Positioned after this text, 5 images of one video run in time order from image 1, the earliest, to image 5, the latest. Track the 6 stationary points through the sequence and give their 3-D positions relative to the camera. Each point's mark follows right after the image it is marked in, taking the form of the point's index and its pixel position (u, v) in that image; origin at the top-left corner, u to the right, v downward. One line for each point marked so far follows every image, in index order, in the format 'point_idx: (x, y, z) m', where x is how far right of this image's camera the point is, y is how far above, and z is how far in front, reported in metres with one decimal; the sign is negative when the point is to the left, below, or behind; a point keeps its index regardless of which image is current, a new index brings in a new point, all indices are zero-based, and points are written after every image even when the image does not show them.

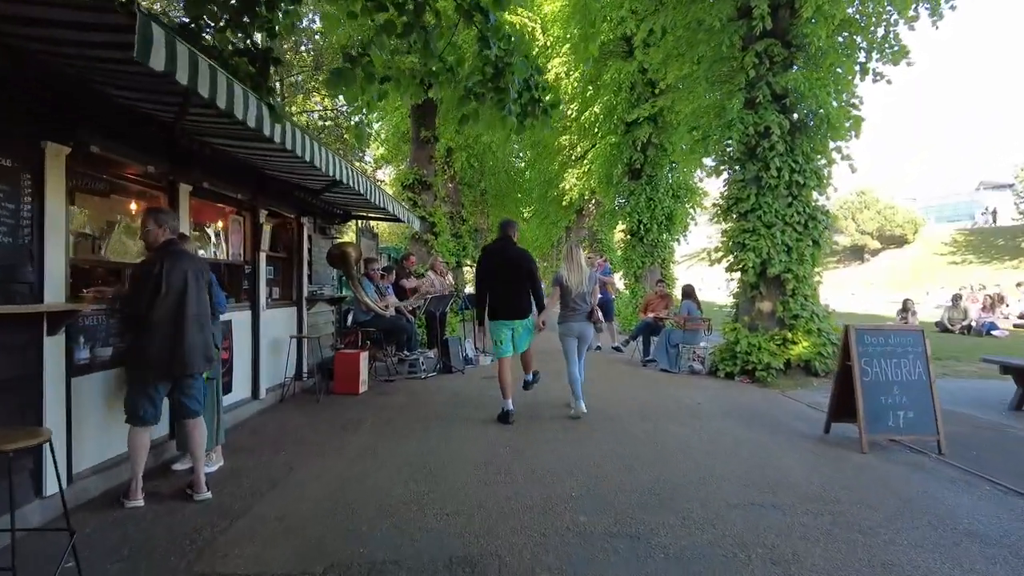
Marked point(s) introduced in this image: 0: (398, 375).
0: (-1.7, -1.3, +9.7) m
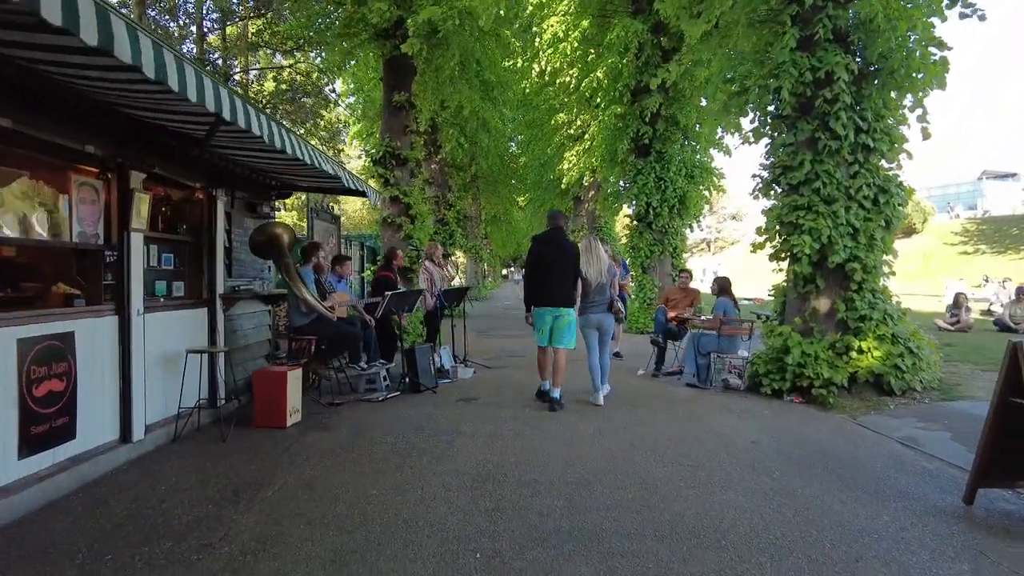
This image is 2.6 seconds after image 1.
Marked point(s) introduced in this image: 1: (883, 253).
0: (-1.9, -1.3, +7.6) m
1: (+4.4, +0.4, +7.6) m
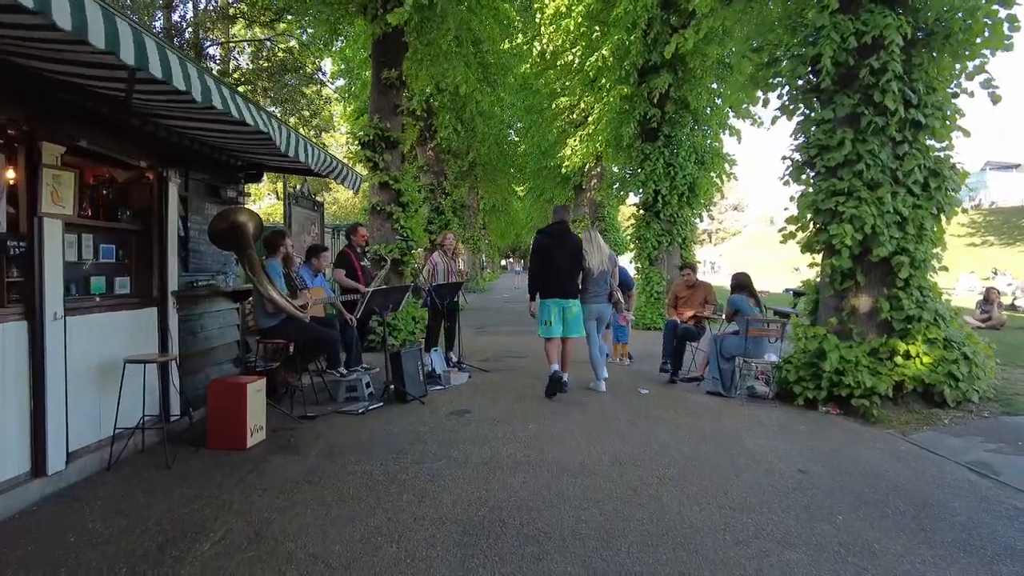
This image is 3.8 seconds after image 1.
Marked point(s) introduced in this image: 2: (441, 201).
0: (-1.9, -1.2, +6.7) m
1: (+4.4, +0.4, +6.7) m
2: (-2.1, +2.6, +19.5) m
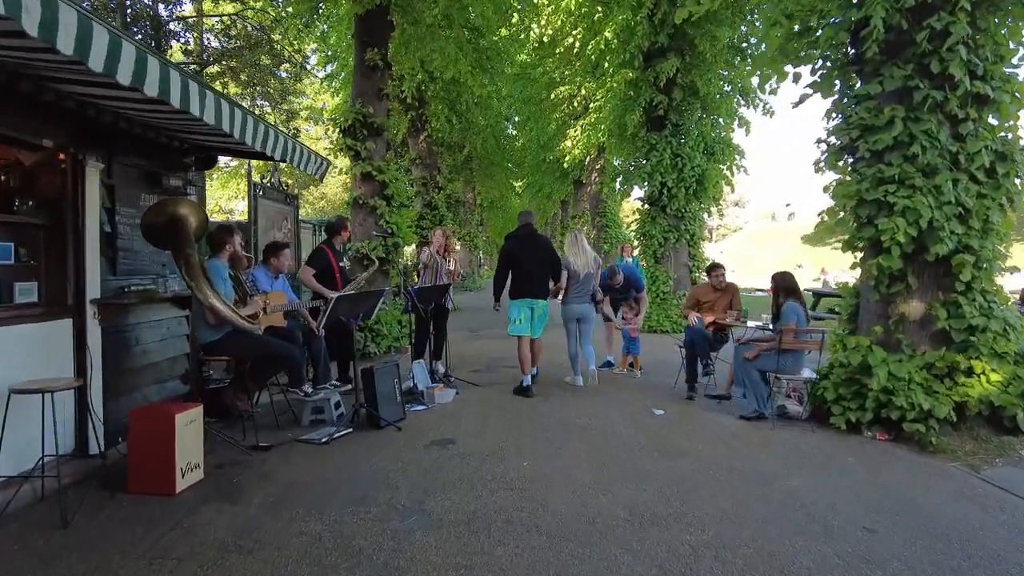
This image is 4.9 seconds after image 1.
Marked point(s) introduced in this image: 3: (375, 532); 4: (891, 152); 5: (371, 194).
0: (-2.0, -1.3, +5.7) m
1: (+4.3, +0.4, +5.7) m
2: (-2.2, +2.7, +18.5) m
3: (-0.8, -1.3, +3.5) m
4: (+3.4, +1.2, +5.7) m
5: (-2.4, +1.6, +10.8) m
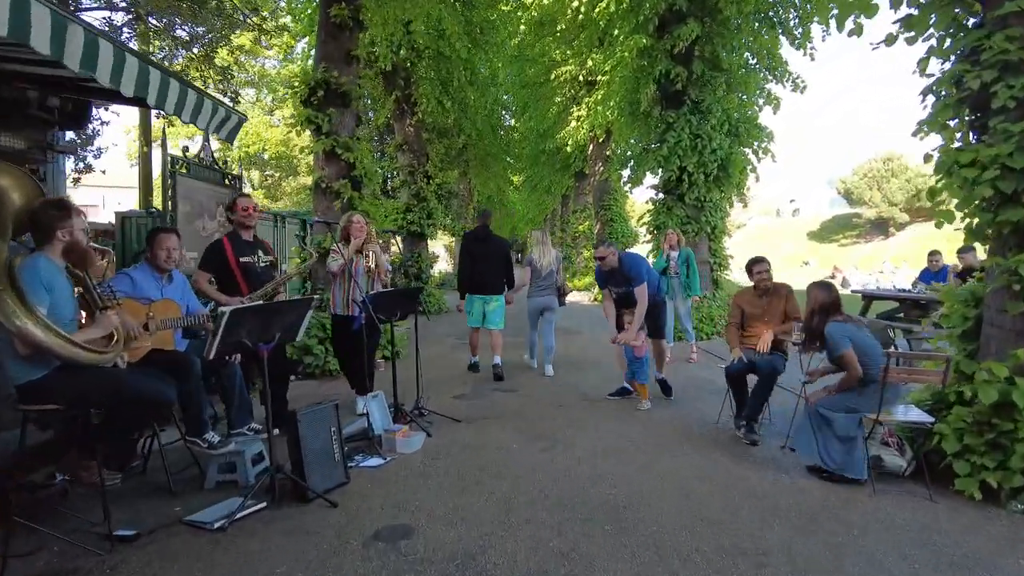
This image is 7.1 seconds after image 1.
0: (-2.0, -1.3, +3.9) m
1: (+4.2, +0.4, +3.9) m
2: (-2.3, +2.7, +16.7) m
3: (-0.8, -1.4, +1.7) m
4: (+3.3, +1.2, +3.9) m
5: (-2.4, +1.5, +9.0) m
